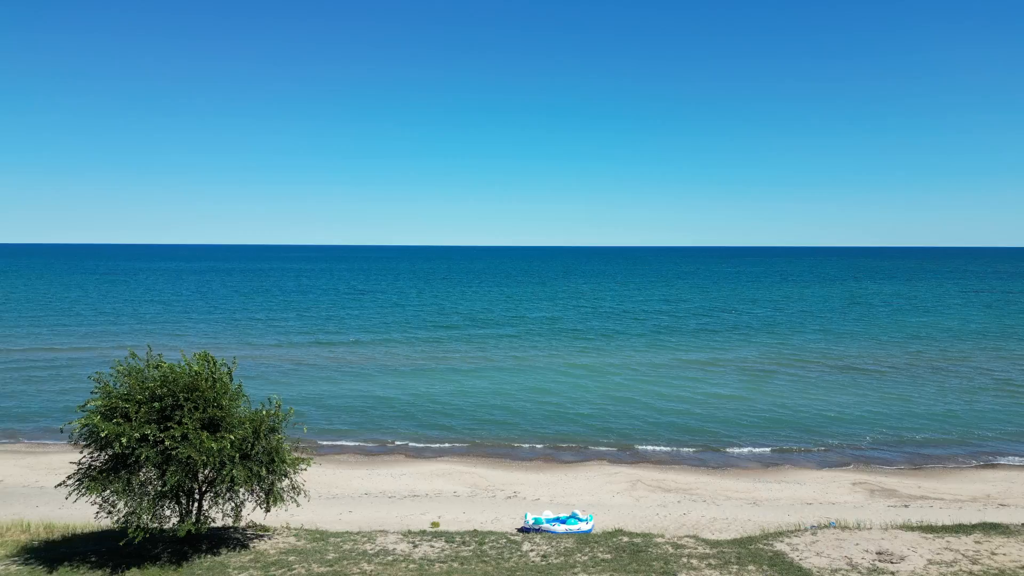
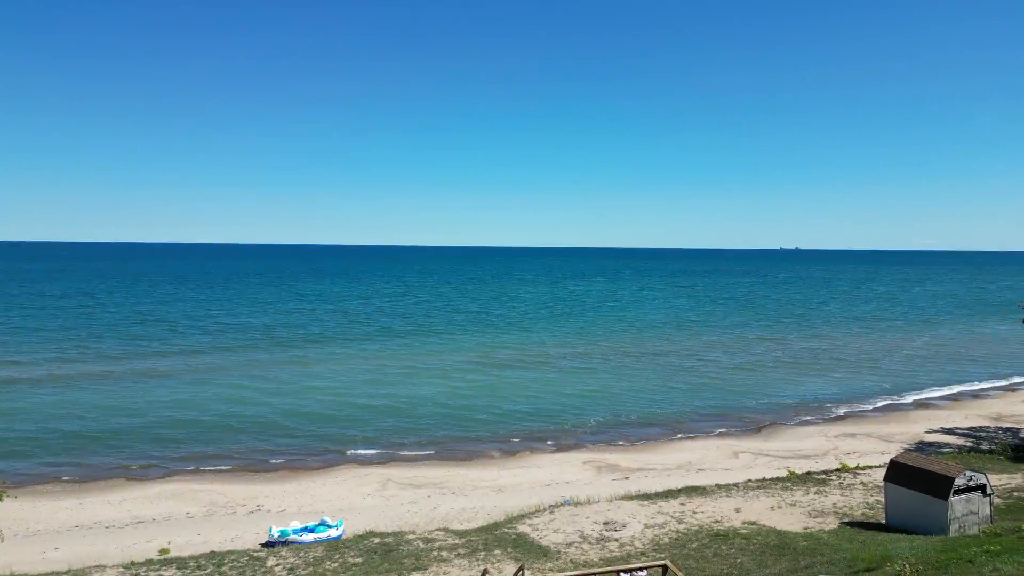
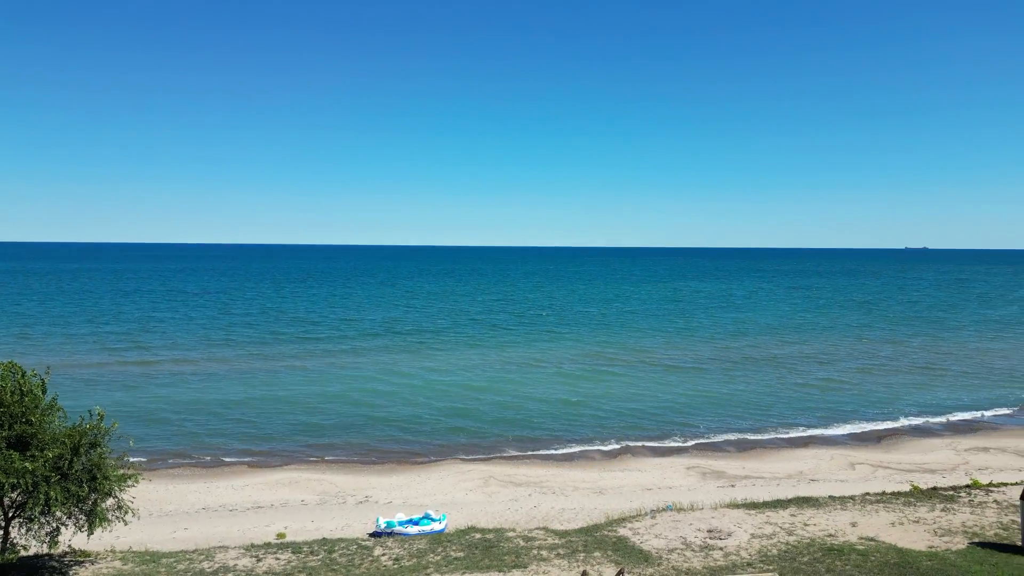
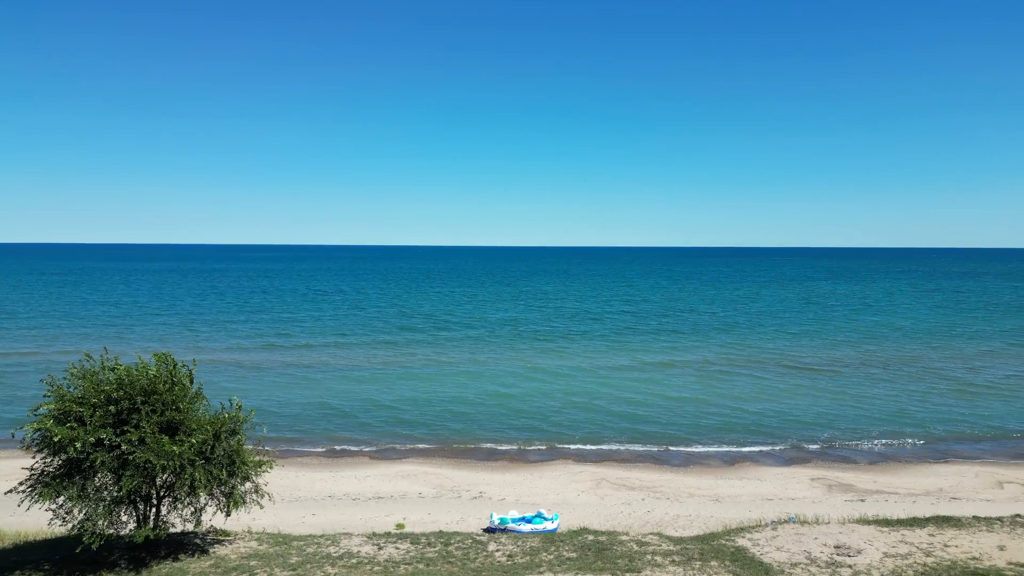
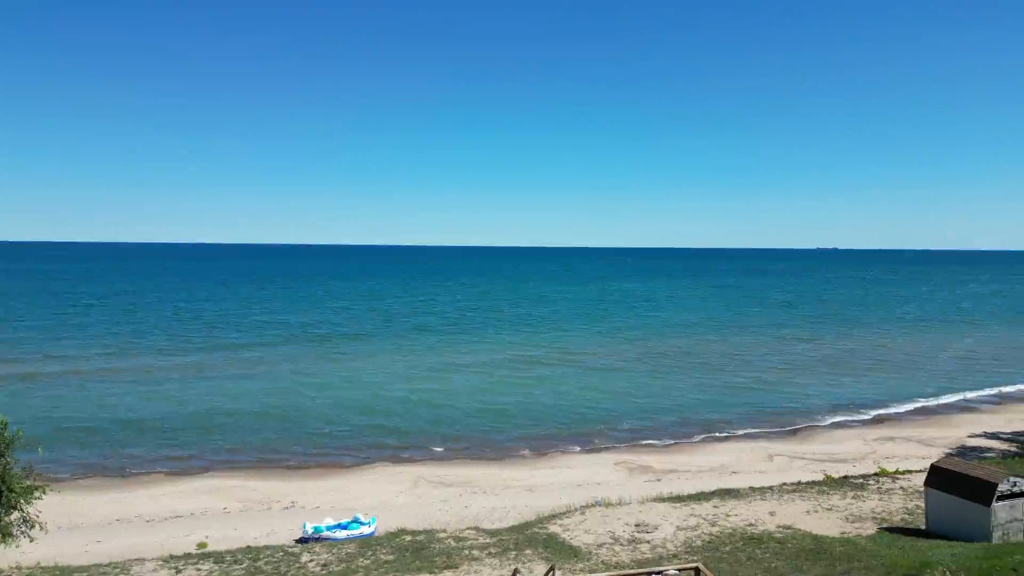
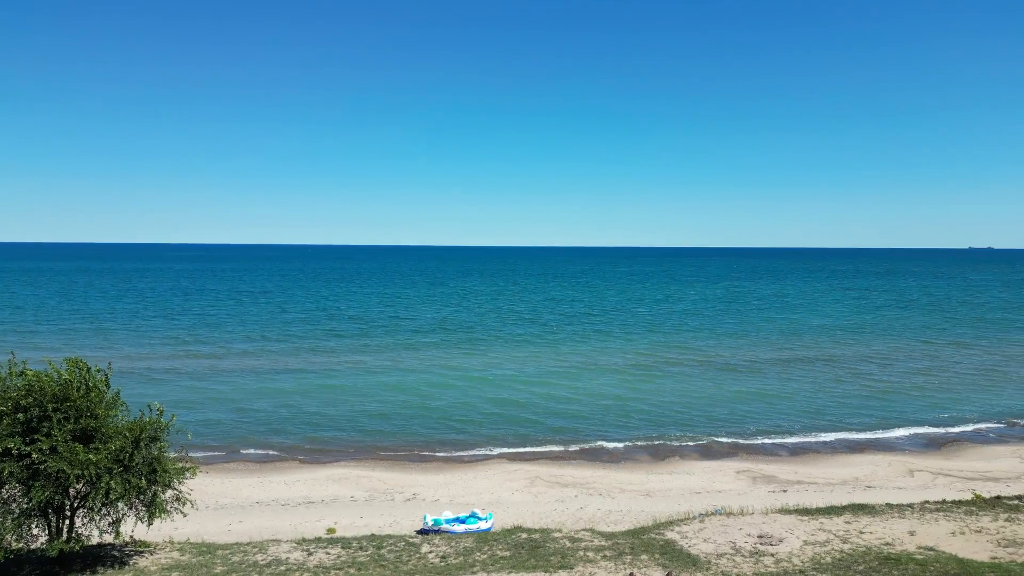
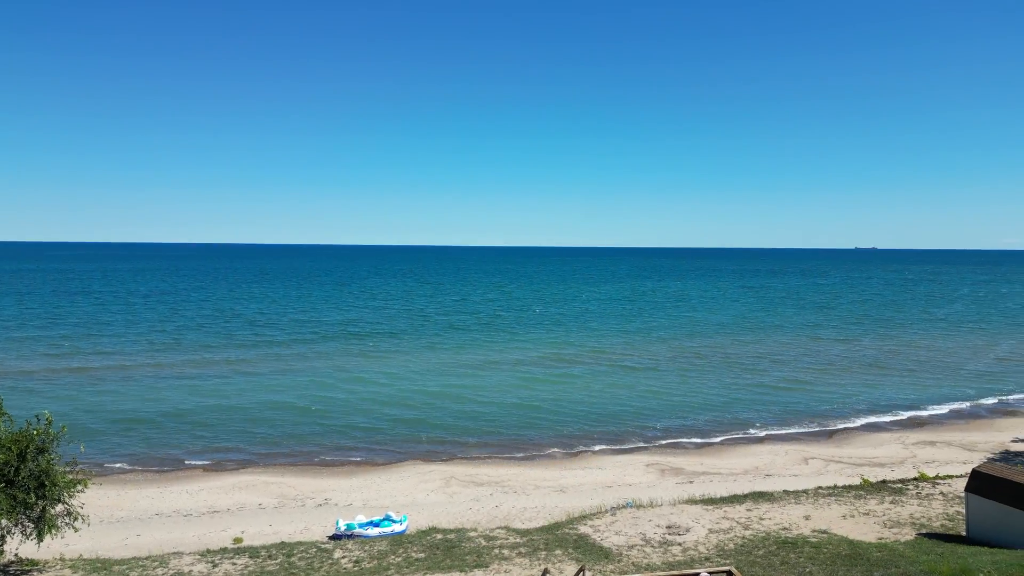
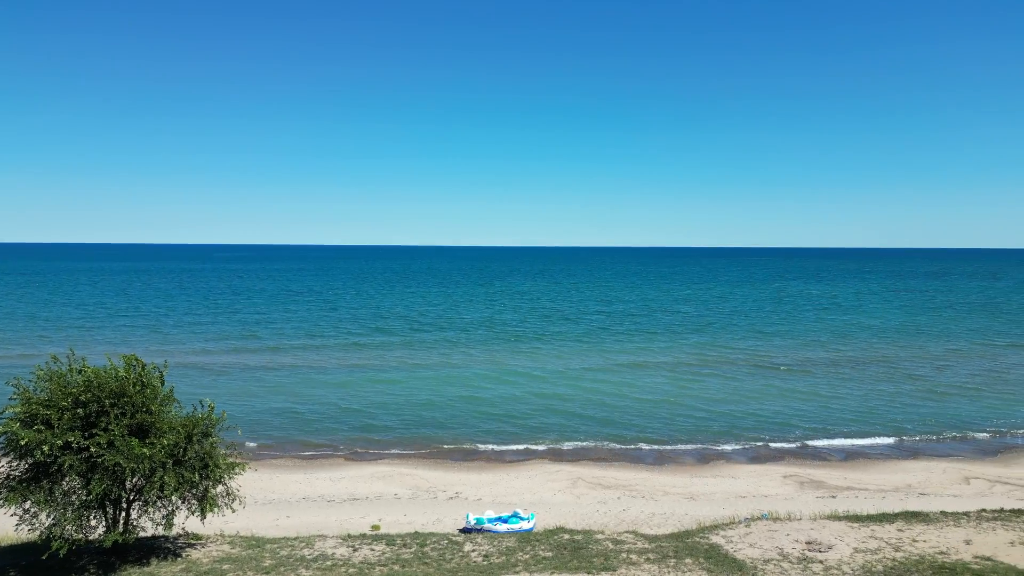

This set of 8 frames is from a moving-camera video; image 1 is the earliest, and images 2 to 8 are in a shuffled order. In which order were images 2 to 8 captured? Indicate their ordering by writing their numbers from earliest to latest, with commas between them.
4, 8, 6, 3, 7, 5, 2
